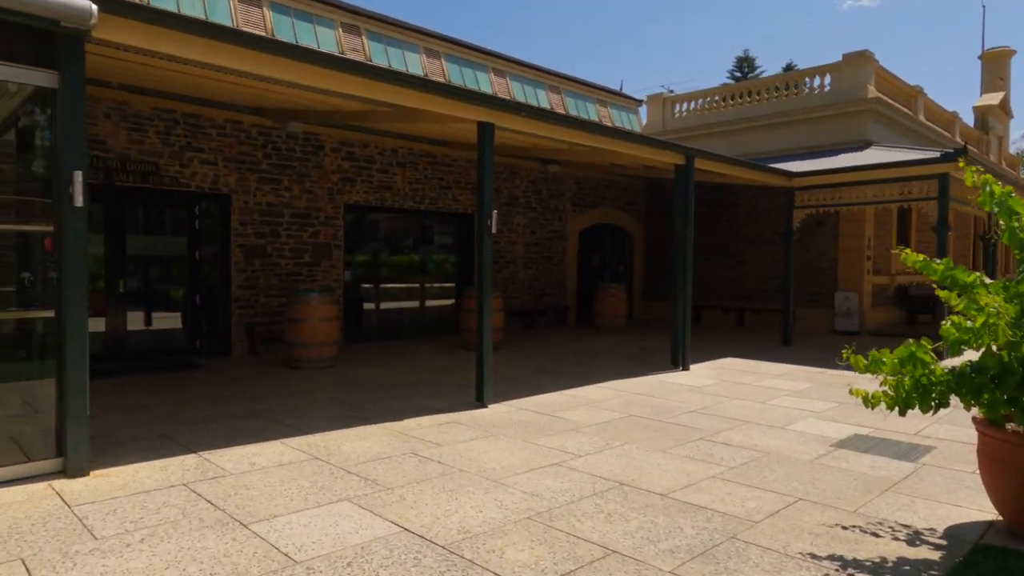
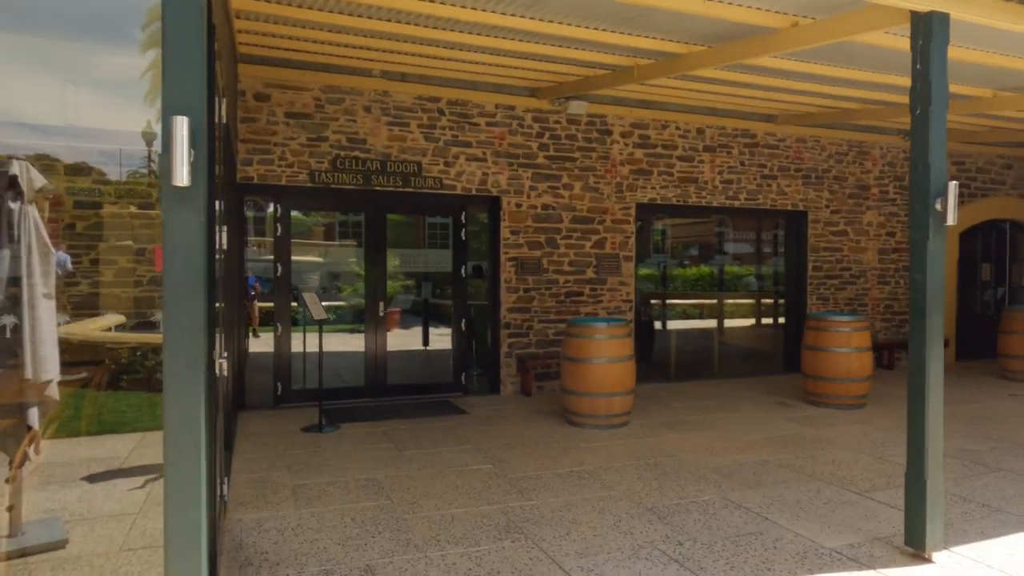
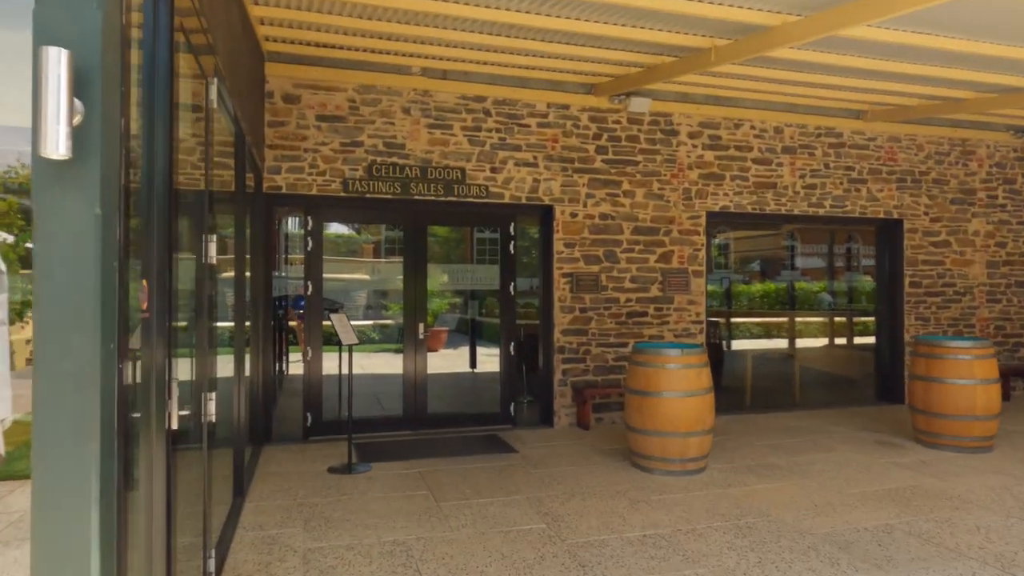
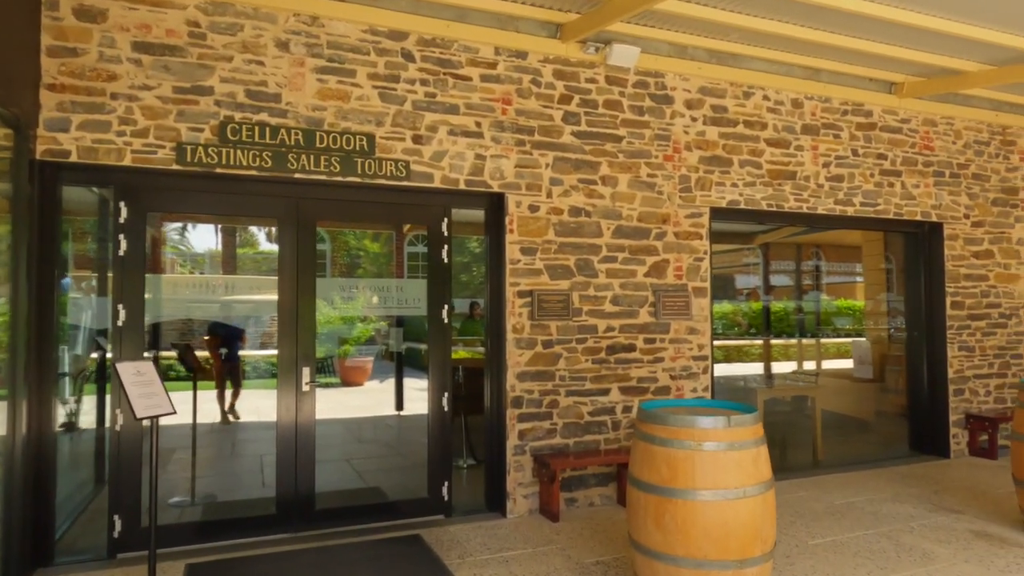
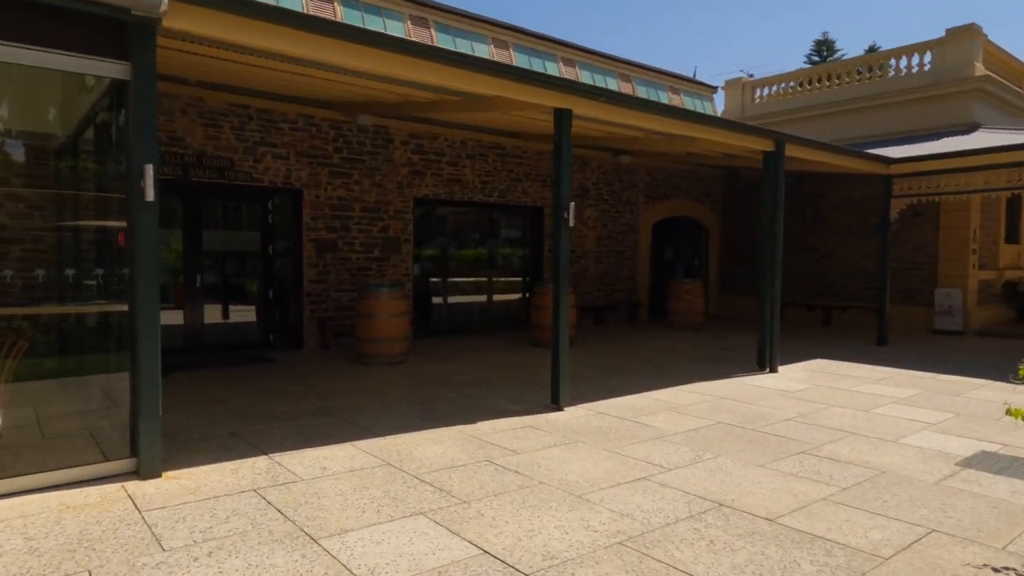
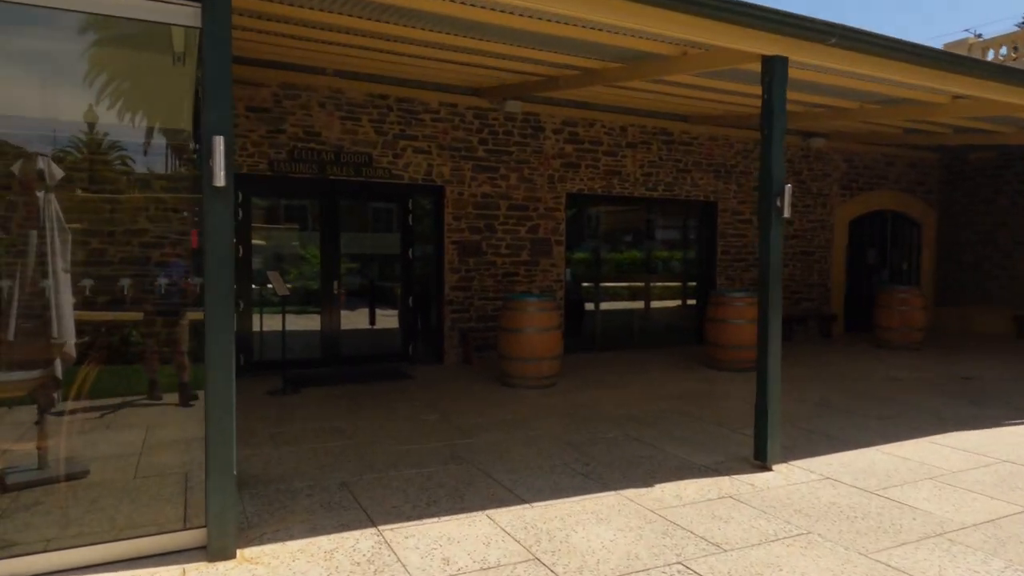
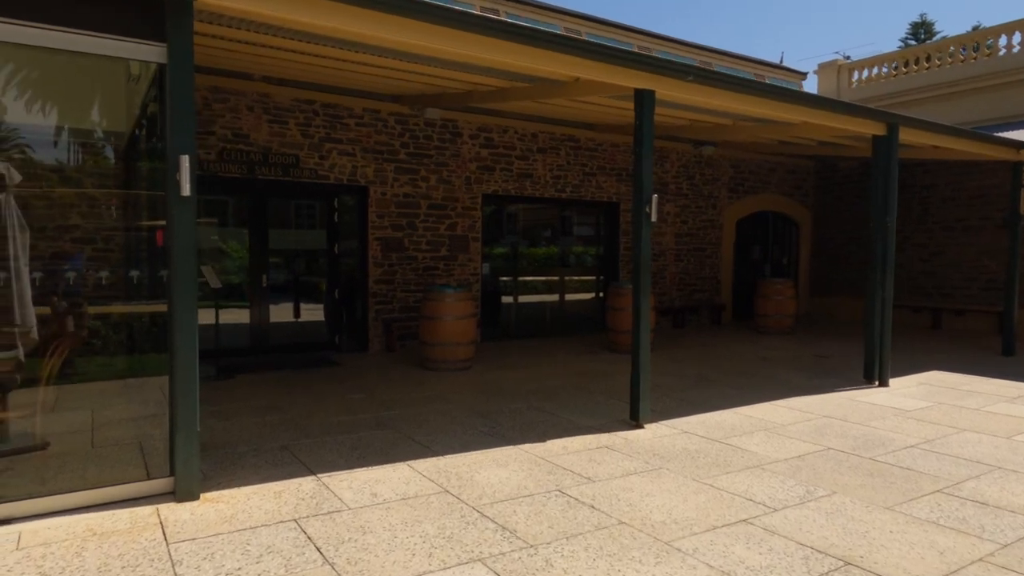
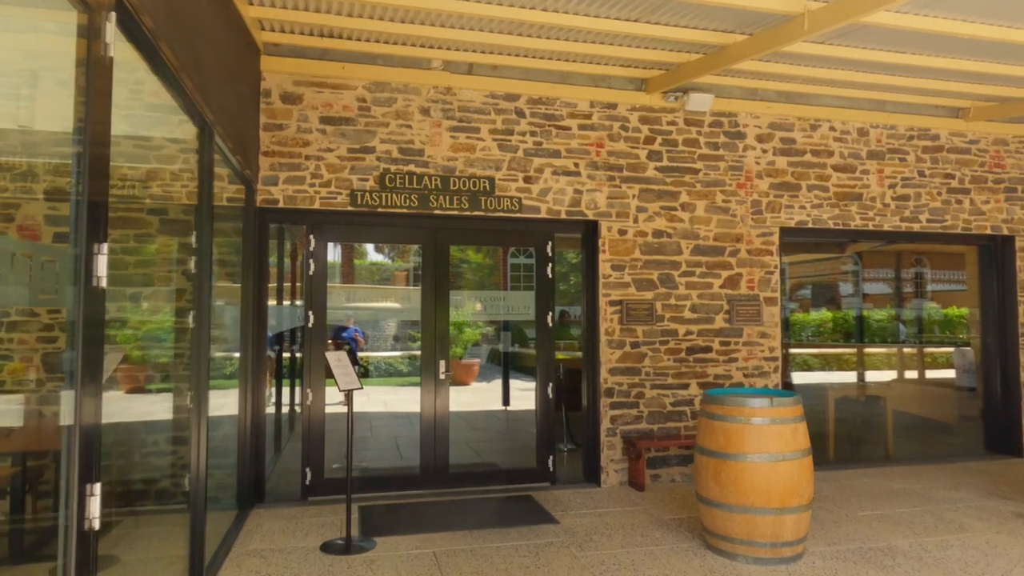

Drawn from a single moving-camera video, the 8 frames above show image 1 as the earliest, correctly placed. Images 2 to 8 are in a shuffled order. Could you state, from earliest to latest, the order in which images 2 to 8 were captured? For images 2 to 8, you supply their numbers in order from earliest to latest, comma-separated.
5, 7, 6, 2, 3, 8, 4
